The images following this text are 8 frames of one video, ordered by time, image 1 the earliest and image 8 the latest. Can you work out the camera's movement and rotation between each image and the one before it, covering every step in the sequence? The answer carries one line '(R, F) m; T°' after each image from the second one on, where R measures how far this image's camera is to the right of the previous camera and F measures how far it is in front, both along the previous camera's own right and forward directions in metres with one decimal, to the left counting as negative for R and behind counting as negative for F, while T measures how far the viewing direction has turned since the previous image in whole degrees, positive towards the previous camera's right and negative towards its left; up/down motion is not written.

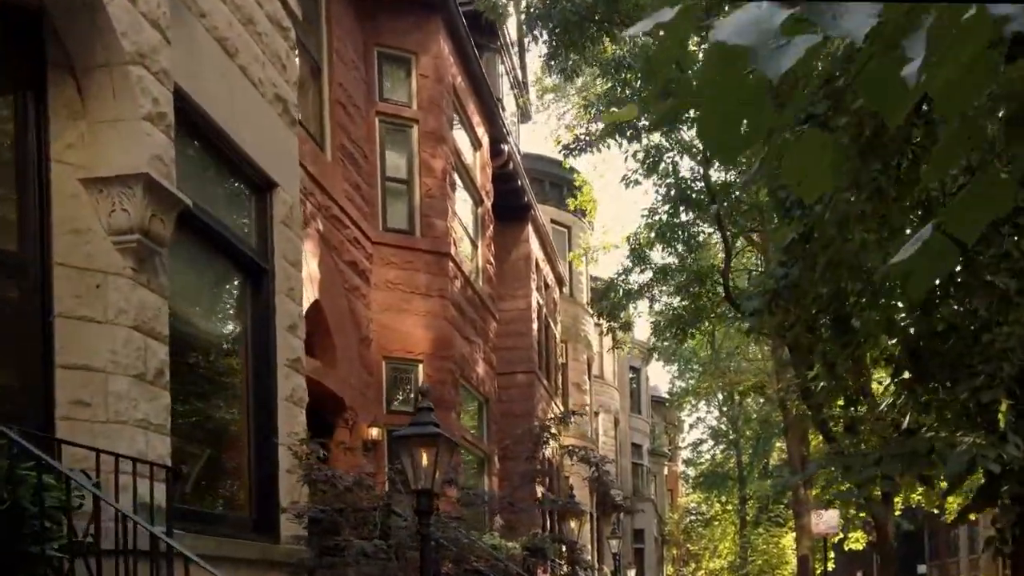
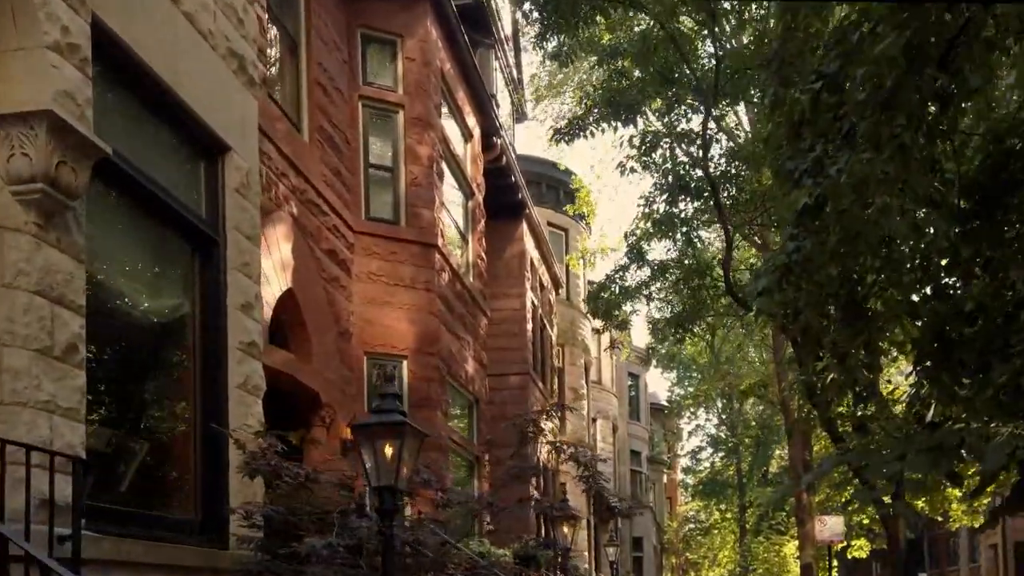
(+0.1, +0.8) m; 0°
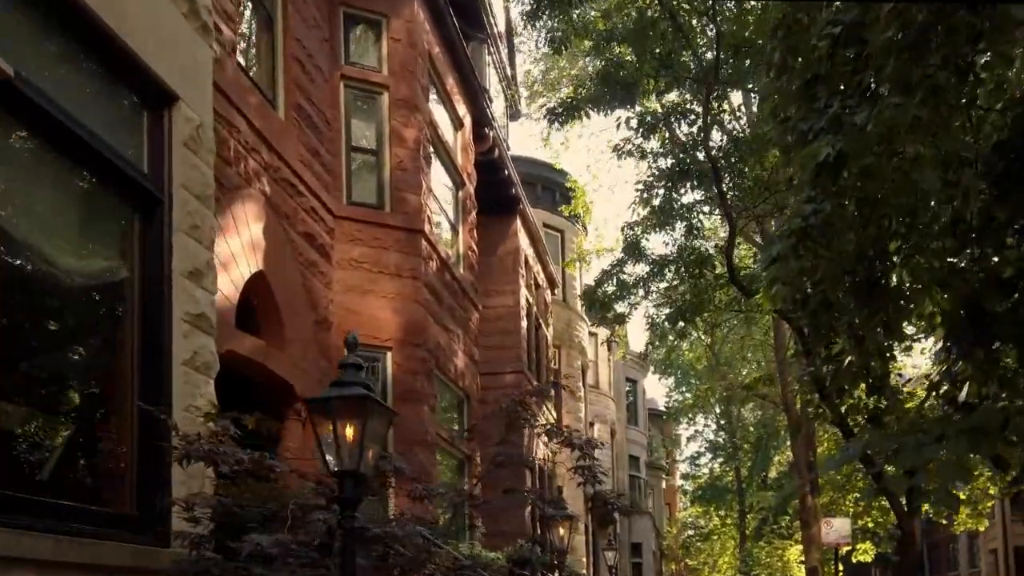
(+0.1, +0.7) m; 0°
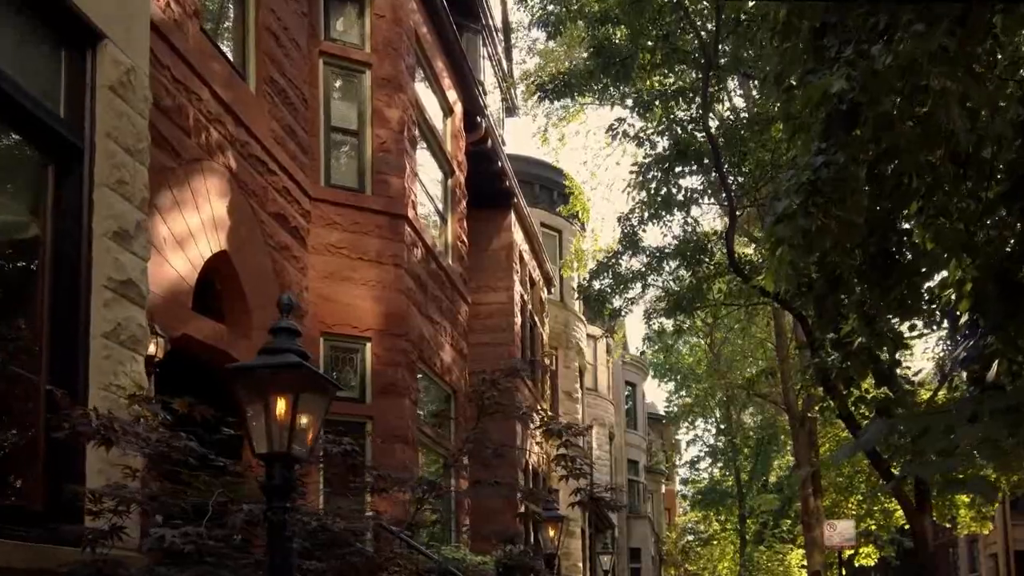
(+0.1, +0.7) m; 0°
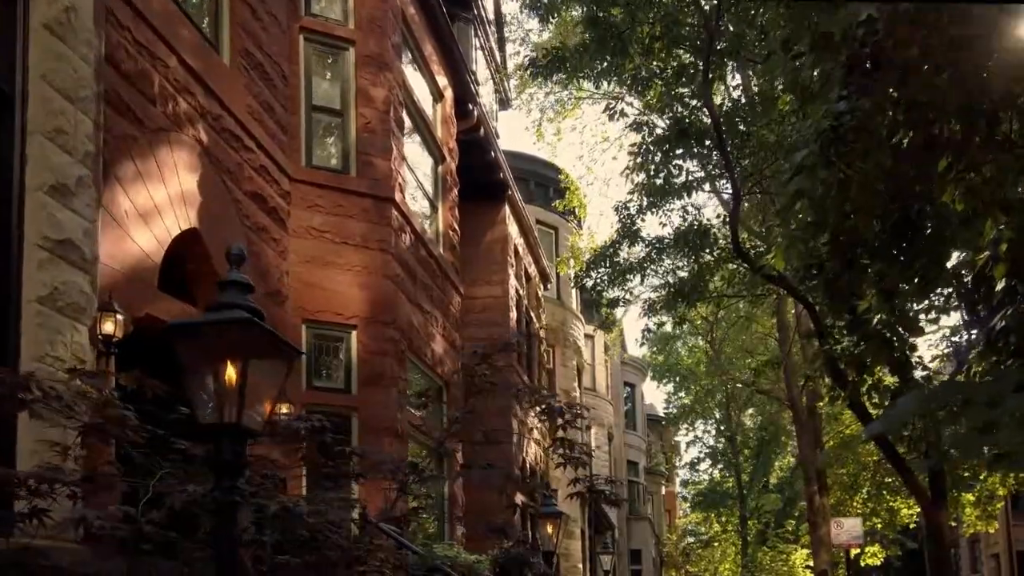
(0.0, +0.6) m; 0°
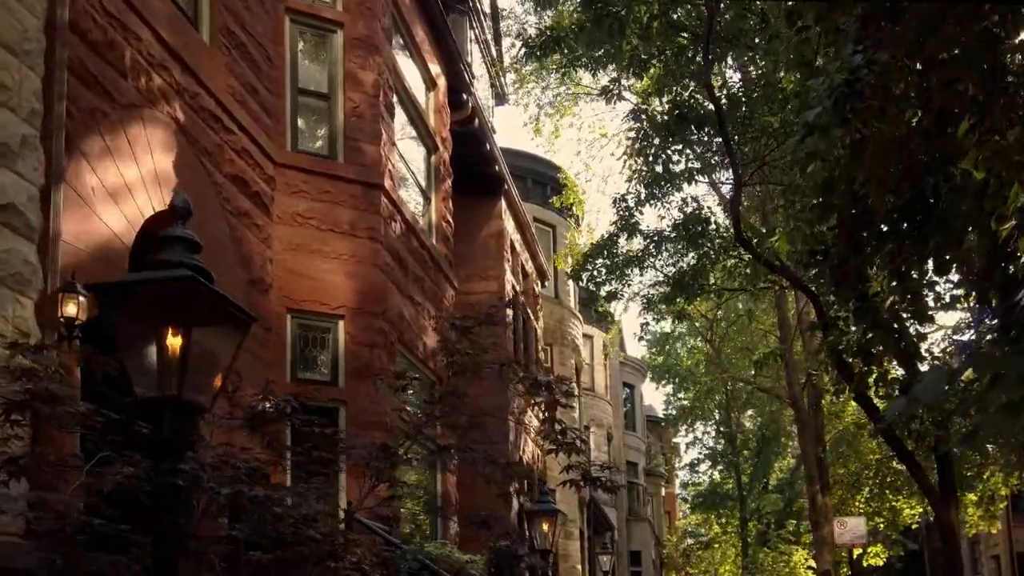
(0.0, +0.4) m; 0°
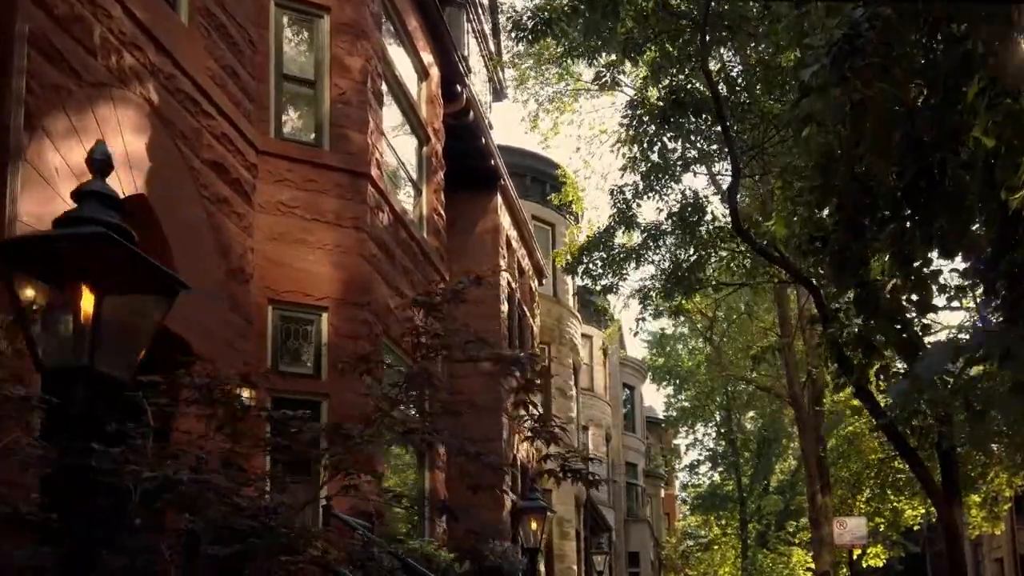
(+0.1, +0.3) m; 0°
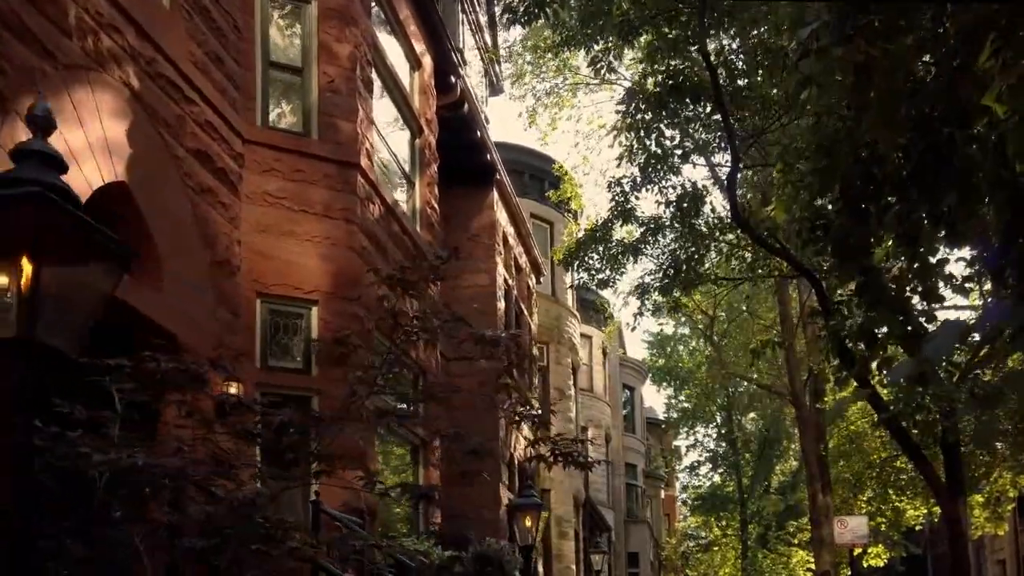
(0.0, +0.2) m; 0°
